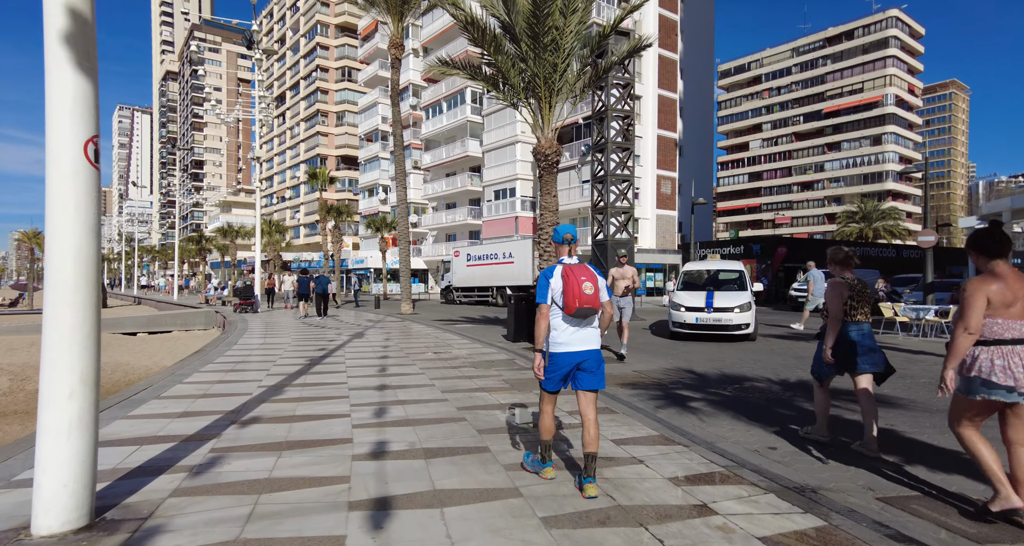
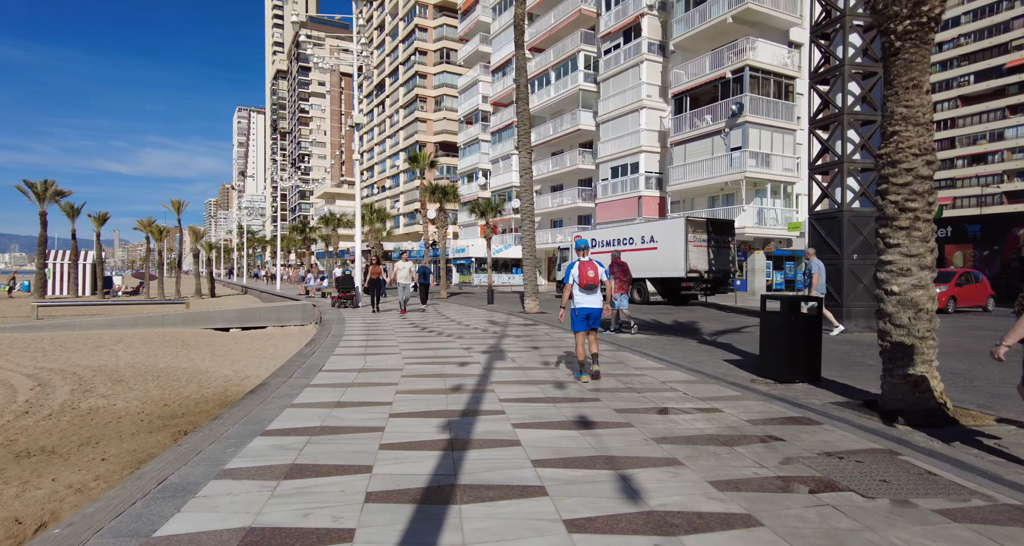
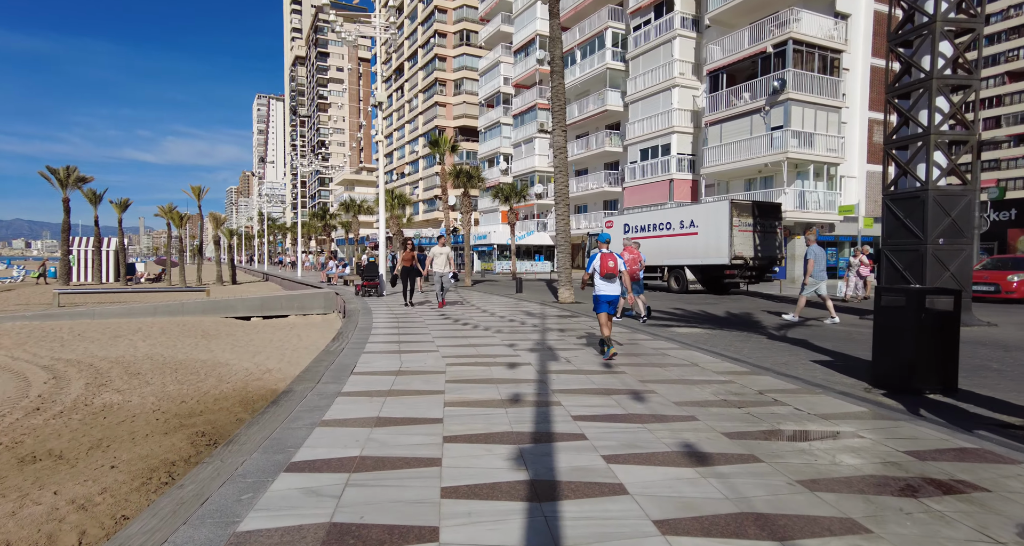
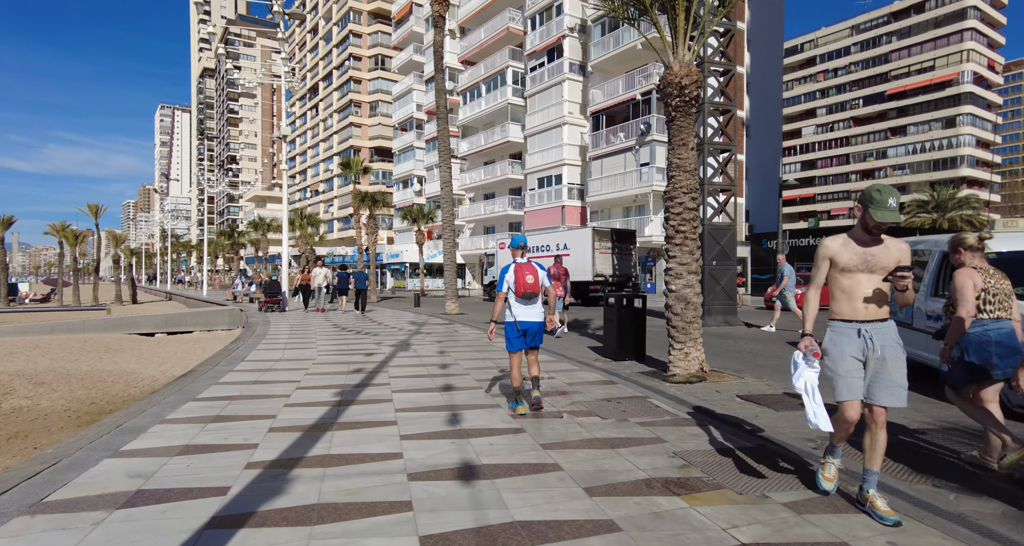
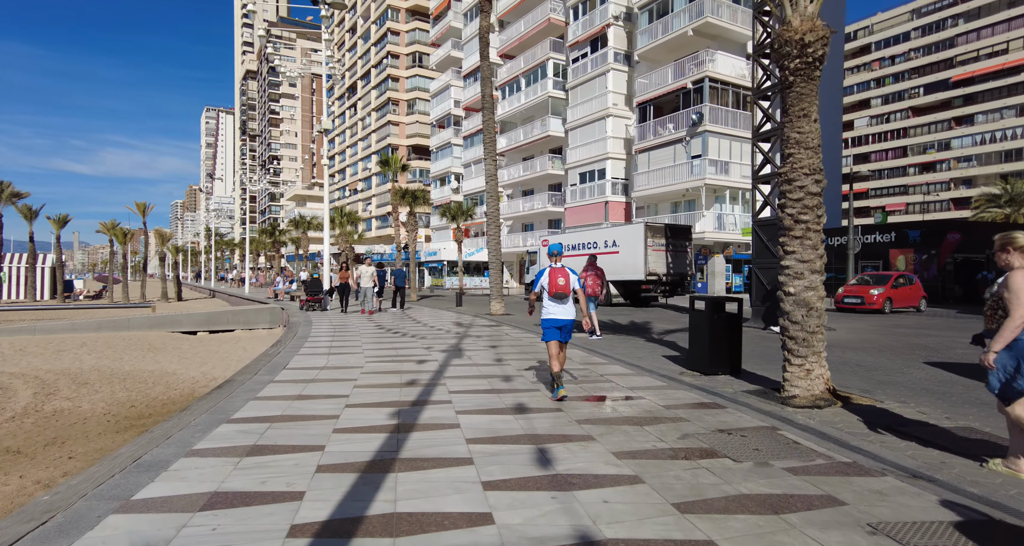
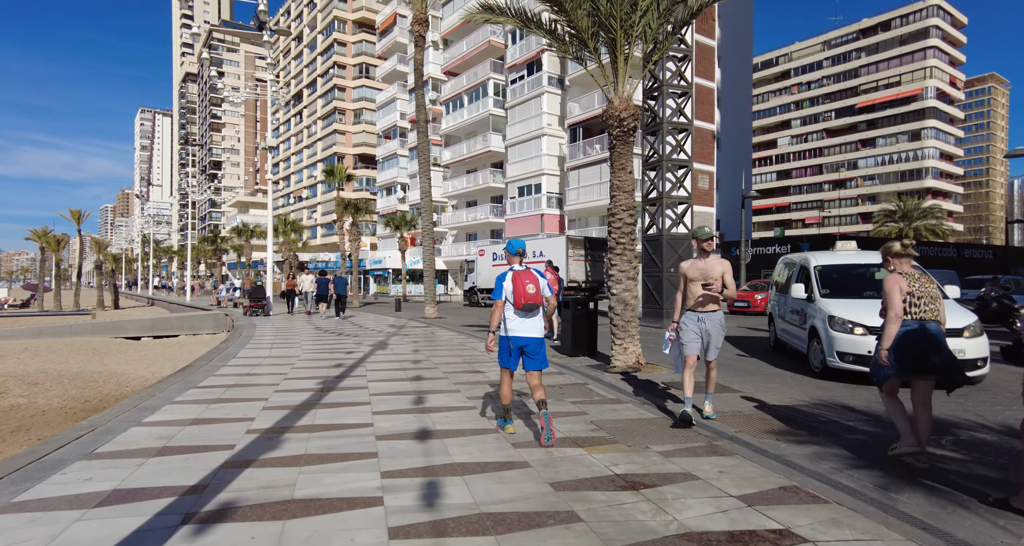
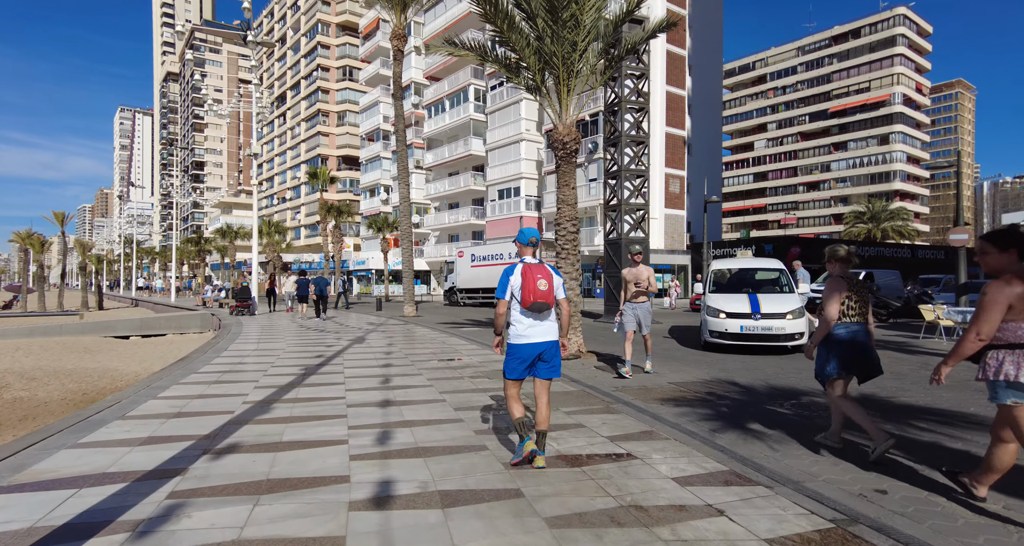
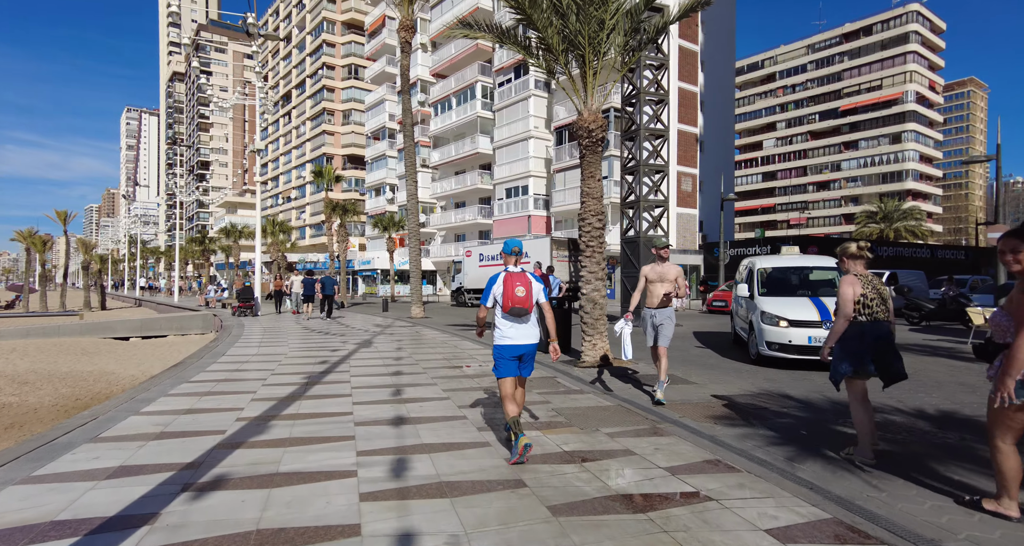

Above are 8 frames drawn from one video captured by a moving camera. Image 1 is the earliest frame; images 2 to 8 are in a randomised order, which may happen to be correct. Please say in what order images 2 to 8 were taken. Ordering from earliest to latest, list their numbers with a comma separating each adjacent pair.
7, 8, 6, 4, 5, 2, 3
